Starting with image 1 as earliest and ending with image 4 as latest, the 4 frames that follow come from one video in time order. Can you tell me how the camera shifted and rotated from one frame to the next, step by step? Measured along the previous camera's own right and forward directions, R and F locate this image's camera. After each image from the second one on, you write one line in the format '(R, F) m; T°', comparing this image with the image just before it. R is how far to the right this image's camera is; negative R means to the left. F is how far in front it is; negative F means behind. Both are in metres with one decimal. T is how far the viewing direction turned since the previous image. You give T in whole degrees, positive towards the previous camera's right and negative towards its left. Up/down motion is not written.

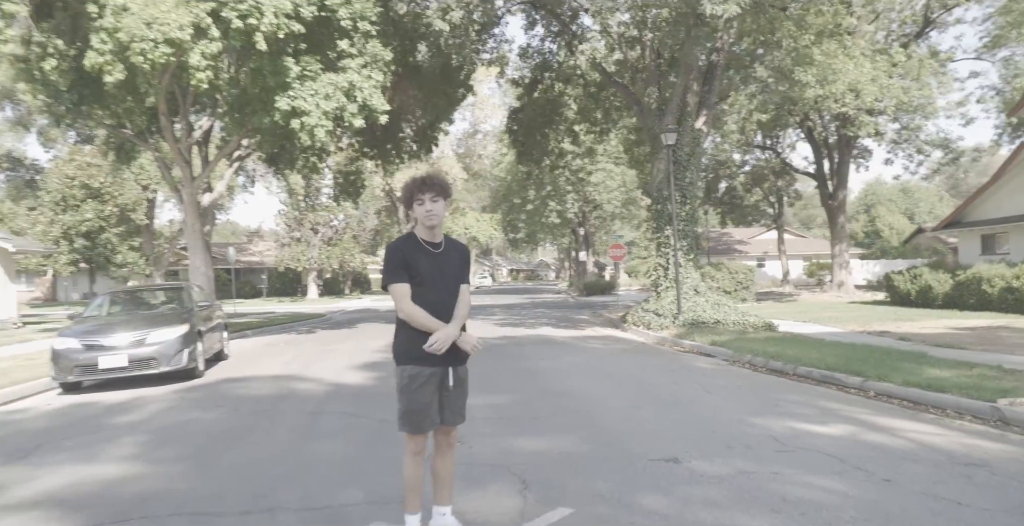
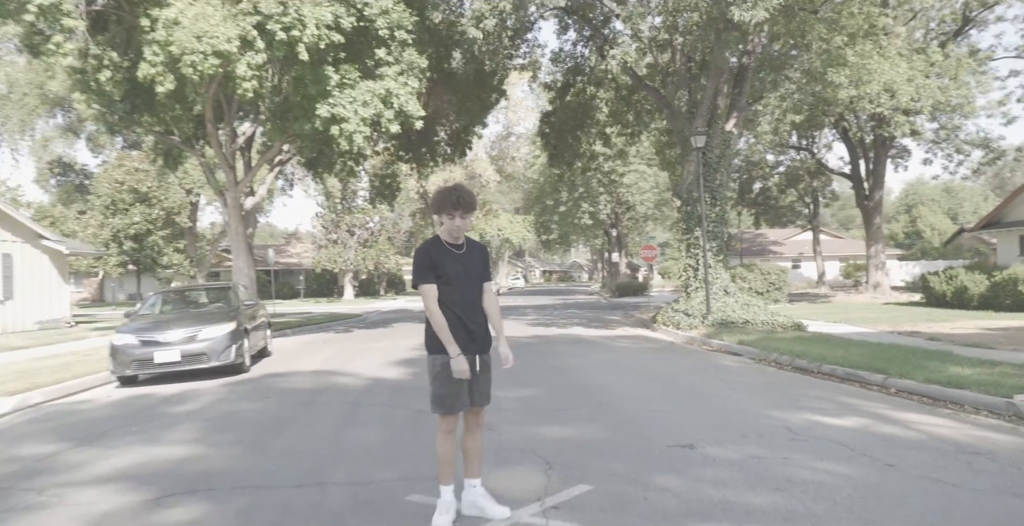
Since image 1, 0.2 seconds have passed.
(+0.1, -0.4) m; -3°
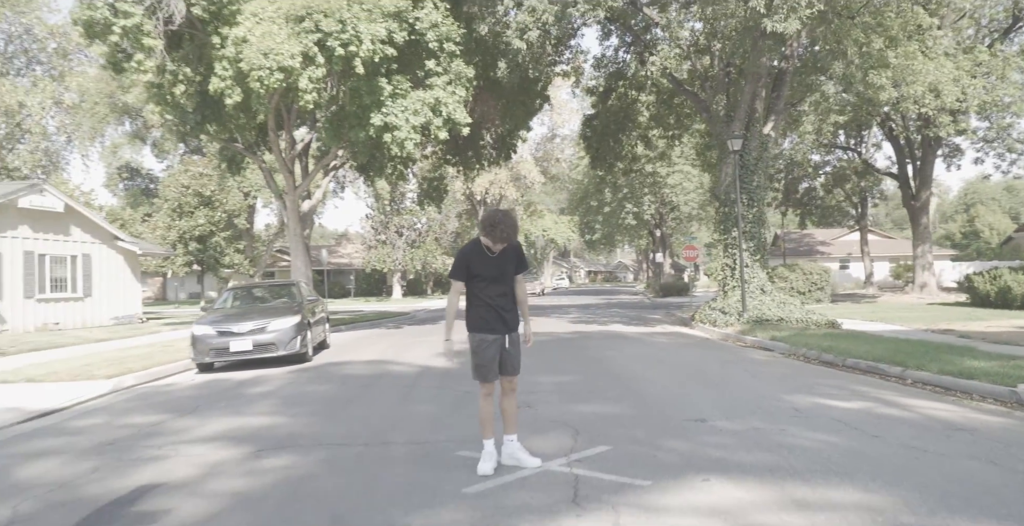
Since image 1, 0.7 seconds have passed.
(+0.1, -0.8) m; -4°
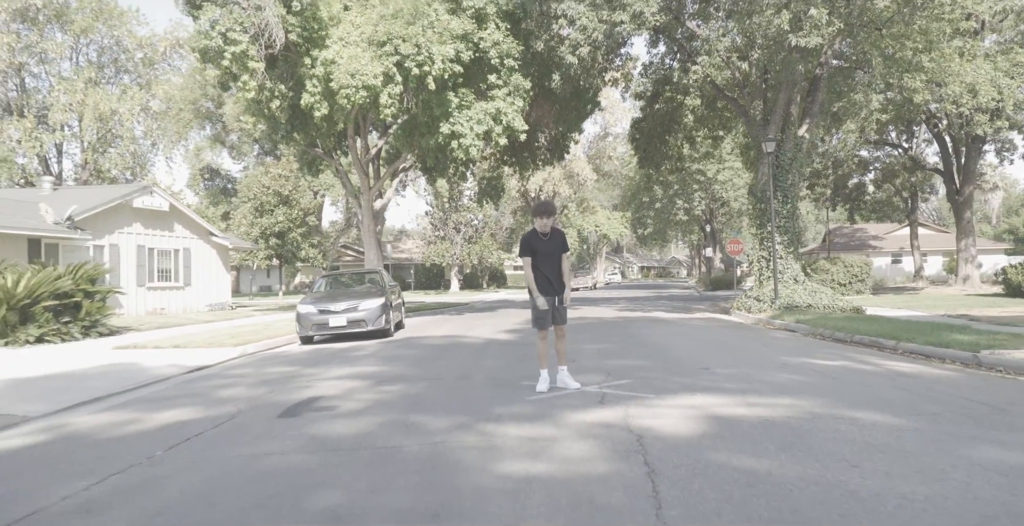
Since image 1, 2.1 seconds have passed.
(0.0, -2.0) m; -5°
